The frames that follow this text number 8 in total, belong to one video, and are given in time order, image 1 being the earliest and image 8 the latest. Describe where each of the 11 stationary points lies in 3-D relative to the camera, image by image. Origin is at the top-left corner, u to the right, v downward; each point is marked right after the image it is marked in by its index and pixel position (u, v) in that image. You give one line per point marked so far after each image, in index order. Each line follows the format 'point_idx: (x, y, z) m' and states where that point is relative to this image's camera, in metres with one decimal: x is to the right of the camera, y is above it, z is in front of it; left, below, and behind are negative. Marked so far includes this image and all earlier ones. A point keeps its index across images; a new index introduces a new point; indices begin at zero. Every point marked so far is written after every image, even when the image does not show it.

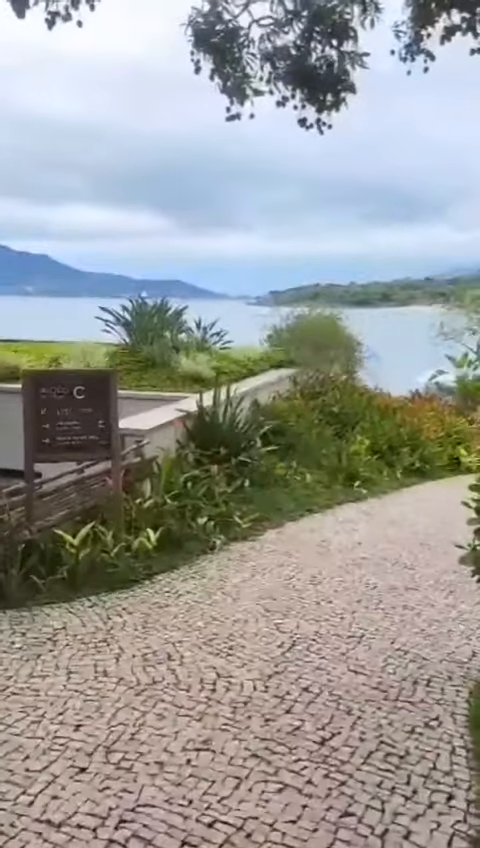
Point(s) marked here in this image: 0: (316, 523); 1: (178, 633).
0: (+0.6, -0.8, +5.7) m
1: (-0.3, -0.9, +3.2) m
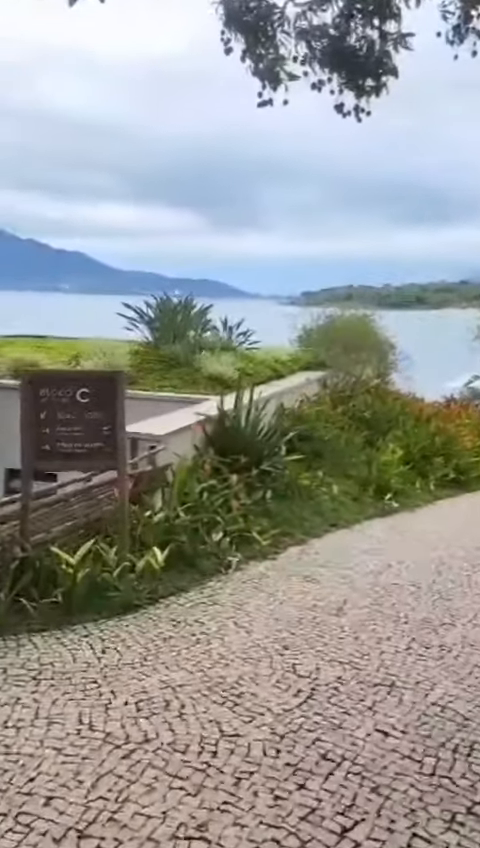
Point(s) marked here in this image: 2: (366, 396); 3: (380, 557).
0: (+0.8, -0.9, +5.2) m
1: (-0.2, -1.0, +2.8) m
2: (+1.7, +0.4, +9.2) m
3: (+1.0, -0.9, +4.8) m
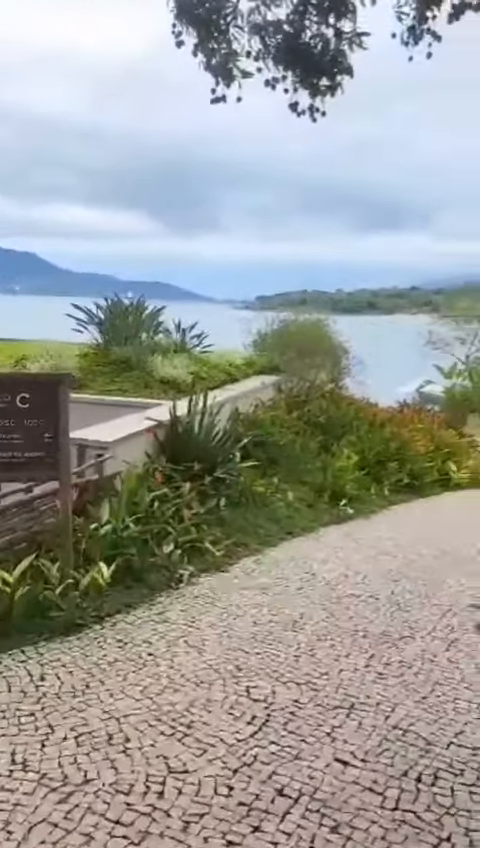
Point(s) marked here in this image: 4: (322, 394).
0: (+0.4, -0.9, +5.1) m
1: (-0.4, -1.0, +2.6) m
2: (+1.1, +0.3, +9.2) m
3: (+0.6, -1.0, +4.7) m
4: (+1.1, +0.4, +9.3) m
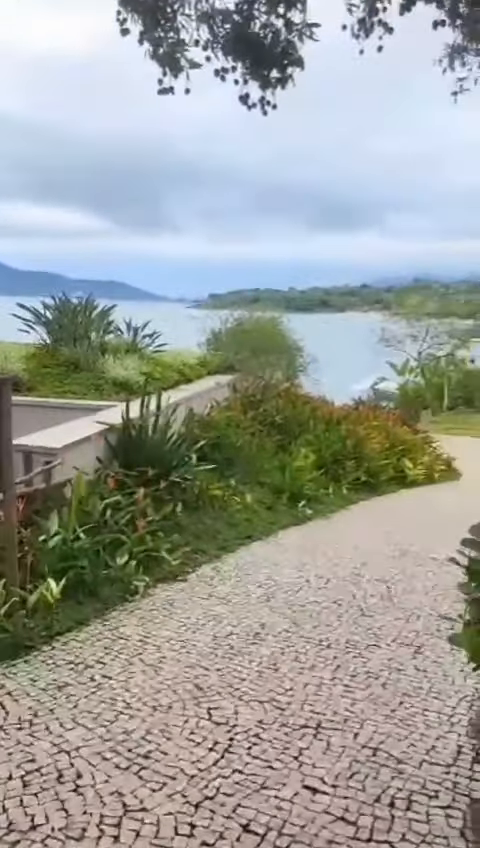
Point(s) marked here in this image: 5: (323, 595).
0: (+0.1, -0.9, +5.0) m
1: (-0.6, -1.0, +2.4) m
2: (+0.5, +0.3, +9.0) m
3: (+0.4, -1.0, +4.6) m
4: (+0.5, +0.4, +9.2) m
5: (+0.5, -1.0, +4.1) m
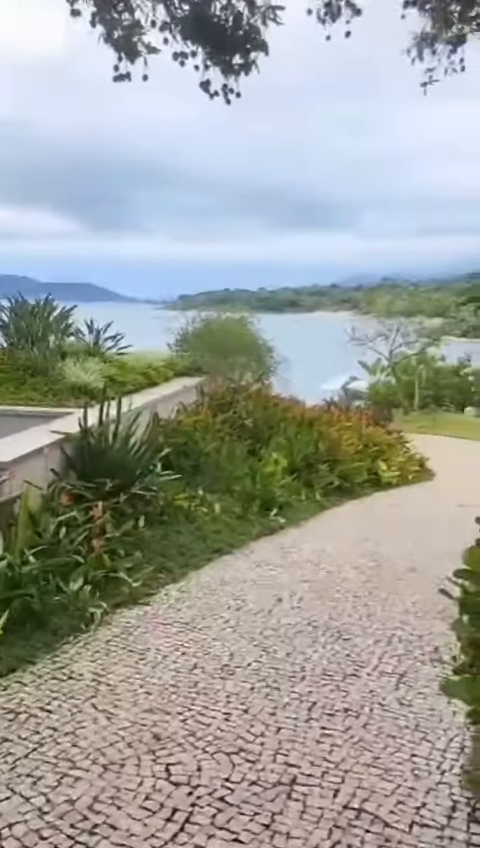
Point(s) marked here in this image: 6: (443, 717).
0: (-0.1, -1.0, +4.6) m
1: (-0.7, -1.1, +2.0) m
2: (+0.1, +0.3, +8.7) m
3: (+0.2, -1.0, +4.3) m
4: (+0.1, +0.4, +8.9) m
5: (+0.3, -1.0, +3.8) m
6: (+0.8, -1.1, +2.7) m
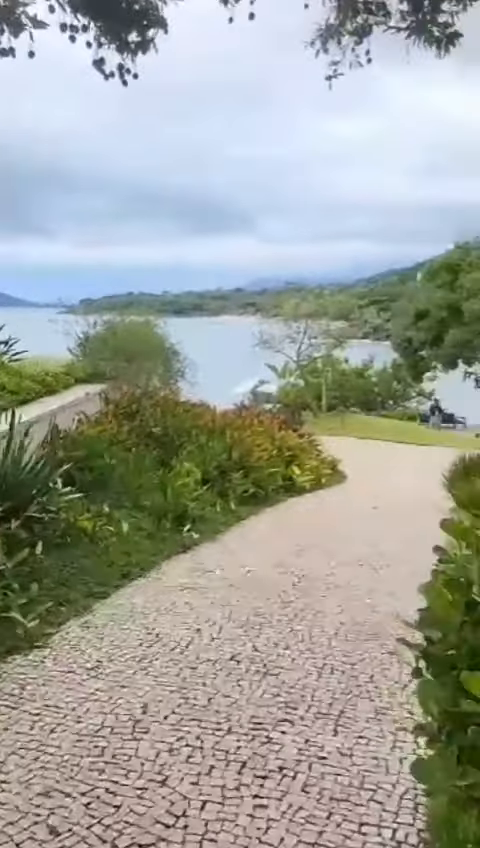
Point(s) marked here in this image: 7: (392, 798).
0: (-0.6, -1.0, +4.2) m
1: (-0.8, -1.2, +1.5) m
2: (-1.0, +0.2, +8.3) m
3: (-0.3, -1.1, +3.9) m
4: (-1.0, +0.3, +8.4) m
5: (-0.1, -1.1, +3.4) m
6: (+0.5, -1.2, +2.4) m
7: (+0.5, -1.2, +2.2) m
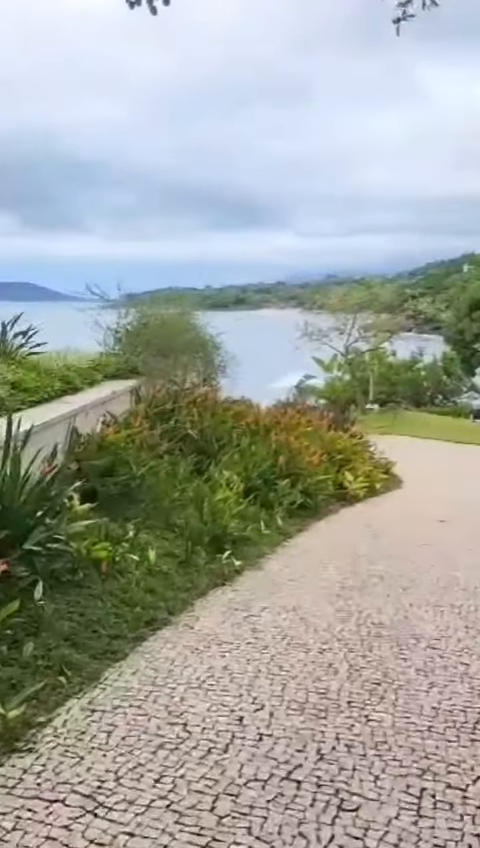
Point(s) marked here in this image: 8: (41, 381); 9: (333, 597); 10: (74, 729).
0: (-0.4, -1.1, +3.2) m
1: (-0.7, -1.2, +0.6) m
2: (-0.5, +0.2, +7.3) m
3: (-0.1, -1.1, +2.9) m
4: (-0.5, +0.2, +7.5) m
5: (+0.1, -1.1, +2.4) m
6: (+0.7, -1.2, +1.4) m
7: (+0.6, -1.2, +1.2) m
8: (-1.8, +0.4, +6.4) m
9: (+0.6, -1.1, +4.4) m
10: (-0.6, -1.1, +2.6) m
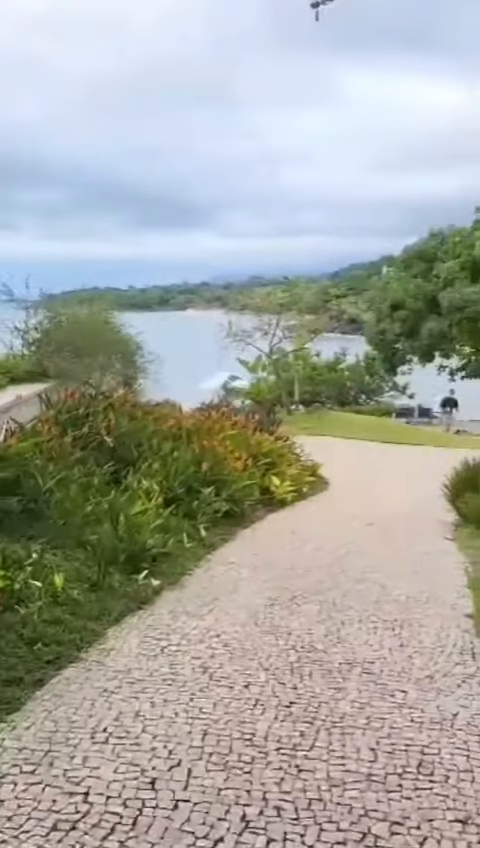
0: (-0.7, -1.1, +2.8) m
1: (-0.8, -1.3, +0.1) m
2: (-1.3, +0.1, +6.8) m
3: (-0.4, -1.2, +2.5) m
4: (-1.3, +0.2, +7.0) m
5: (-0.2, -1.2, +2.0) m
6: (+0.5, -1.3, +1.0) m
7: (+0.5, -1.3, +0.9) m
8: (-2.5, +0.4, +5.8) m
9: (+0.1, -1.1, +4.1) m
10: (-0.9, -1.2, +2.1) m
